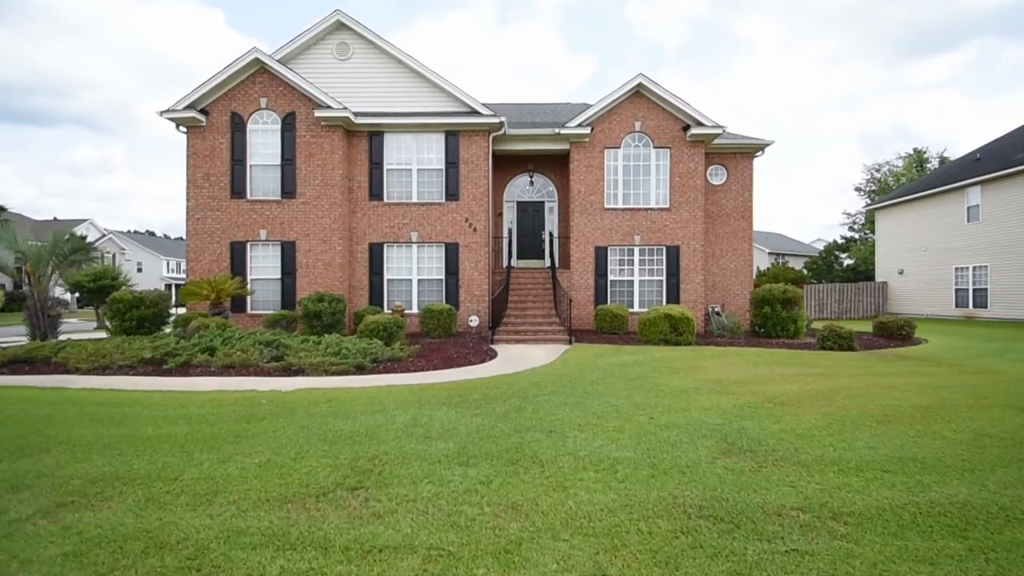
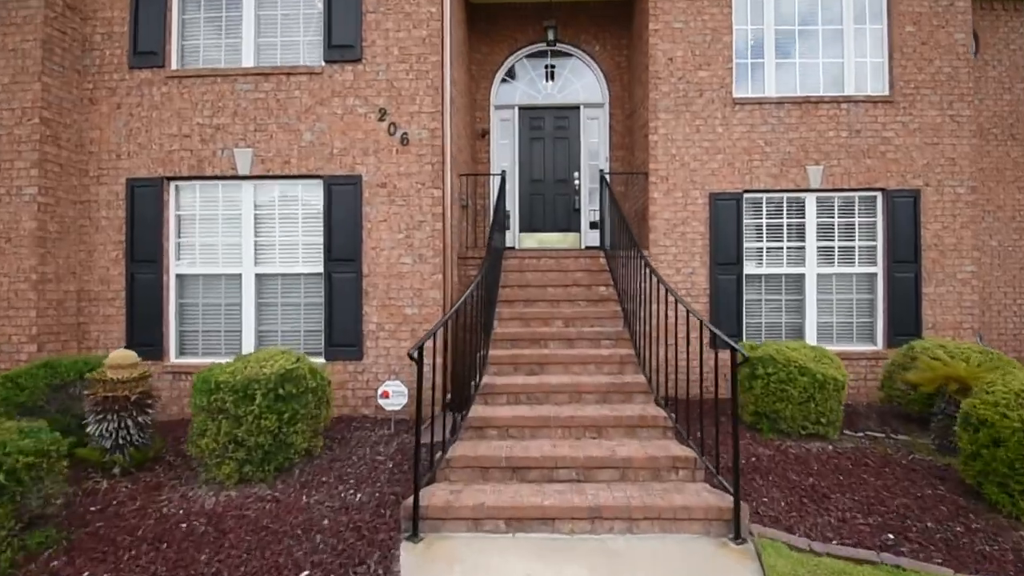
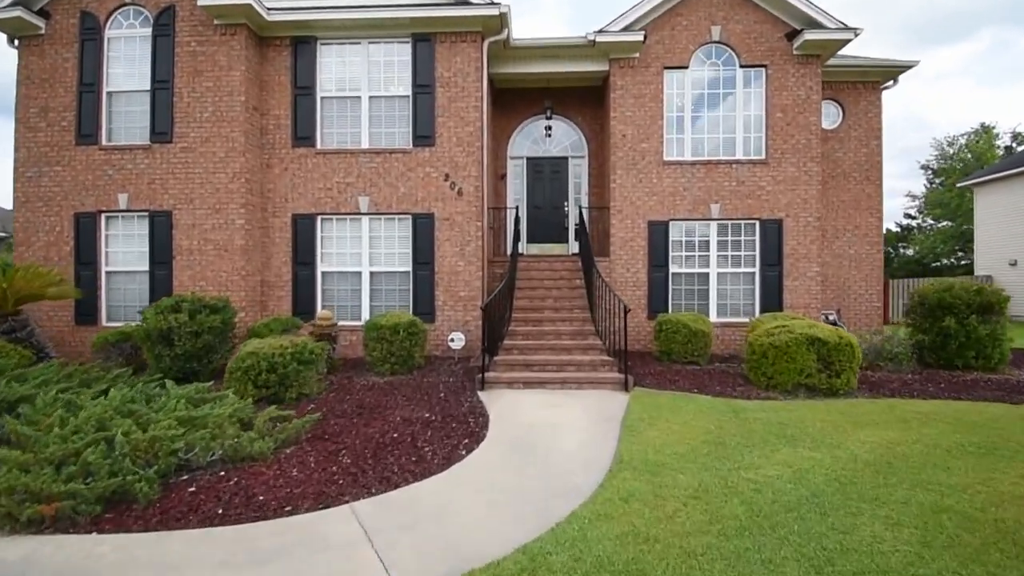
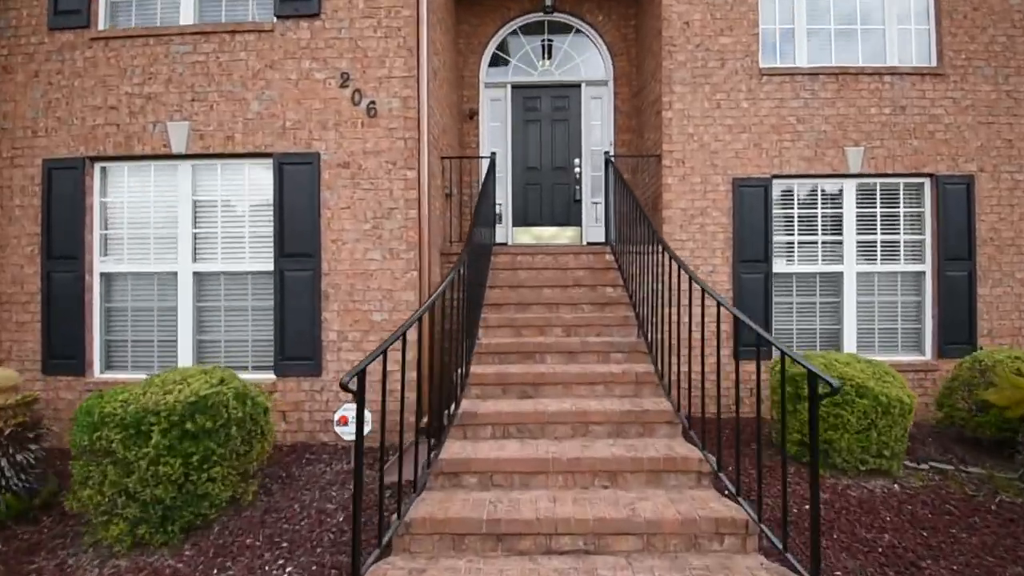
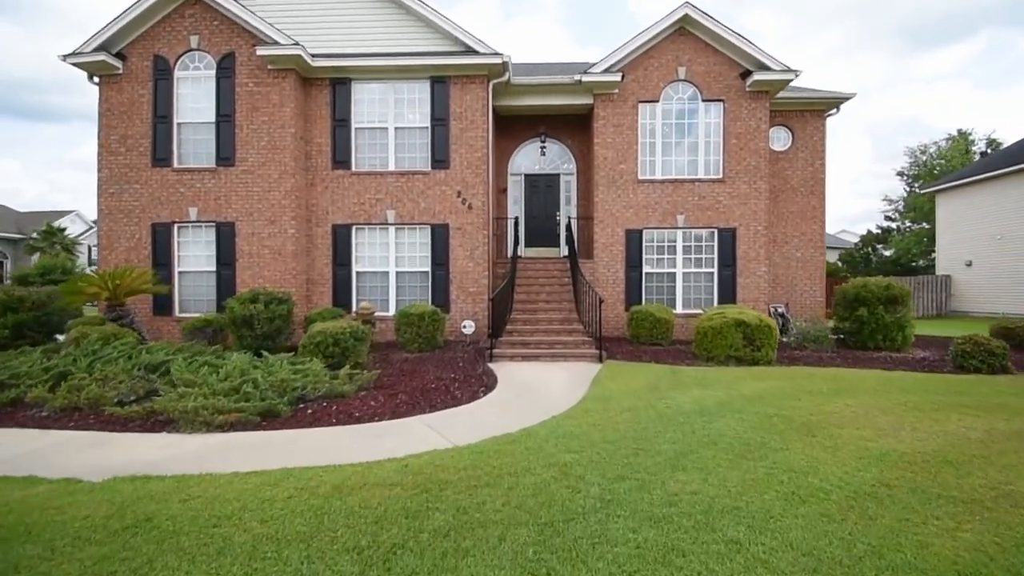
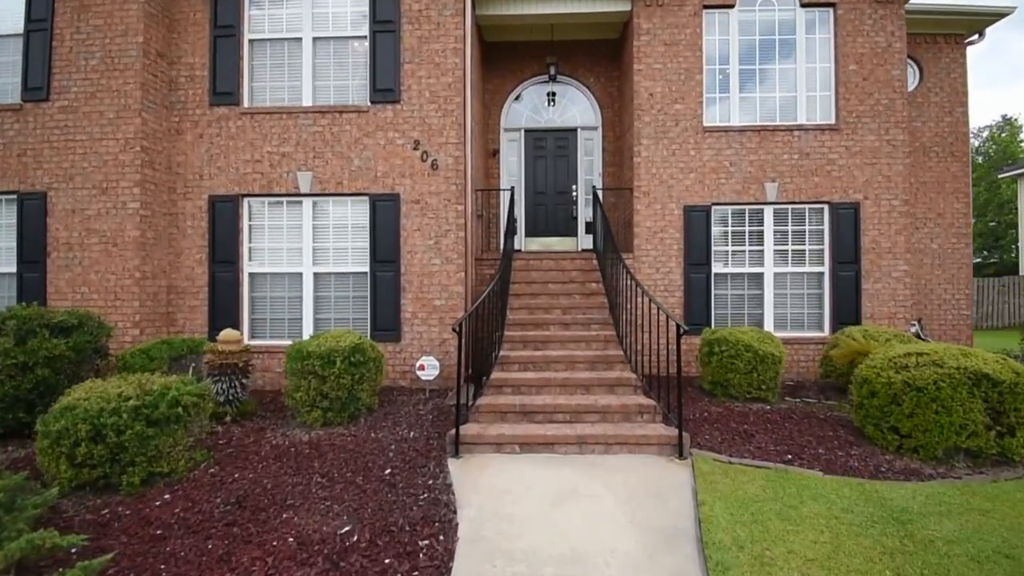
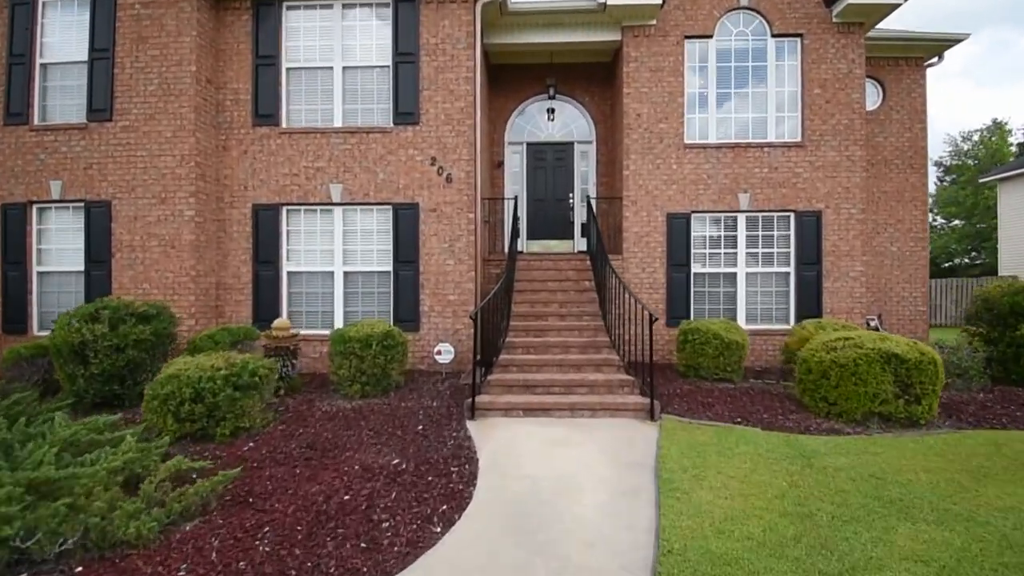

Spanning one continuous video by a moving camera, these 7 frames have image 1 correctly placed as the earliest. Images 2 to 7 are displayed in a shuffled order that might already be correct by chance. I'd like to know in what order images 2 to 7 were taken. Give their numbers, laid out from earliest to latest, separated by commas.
5, 3, 7, 6, 2, 4
